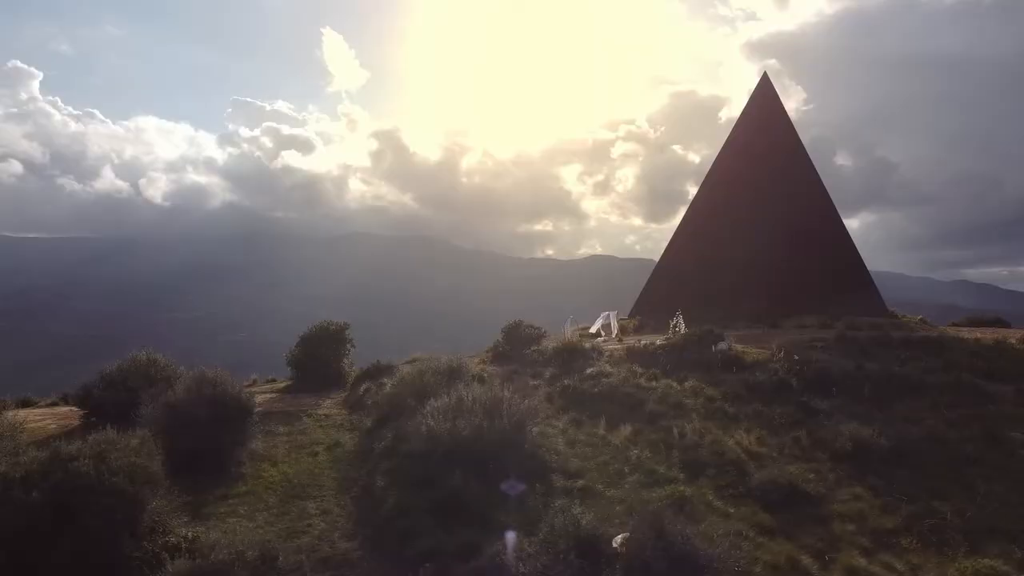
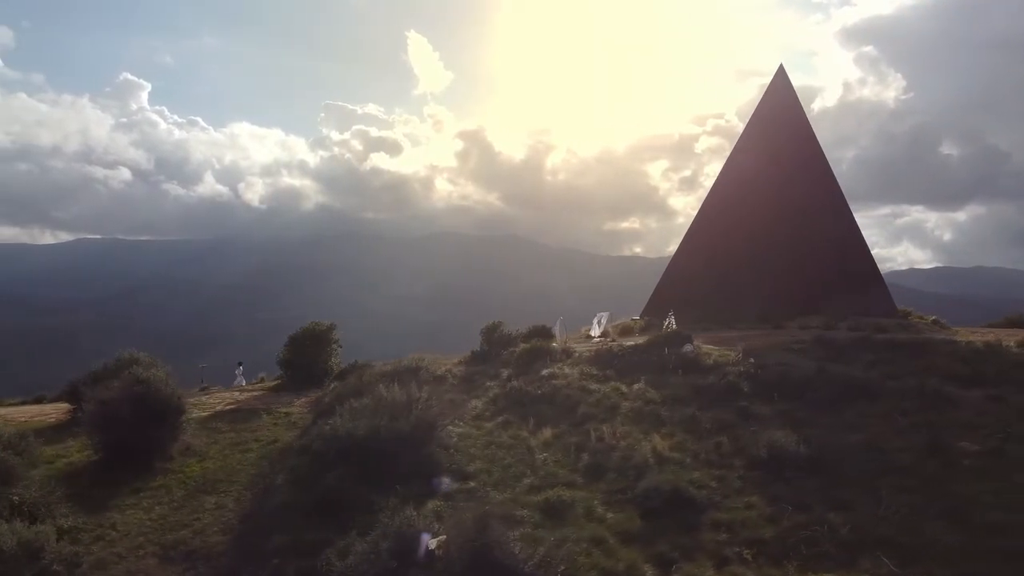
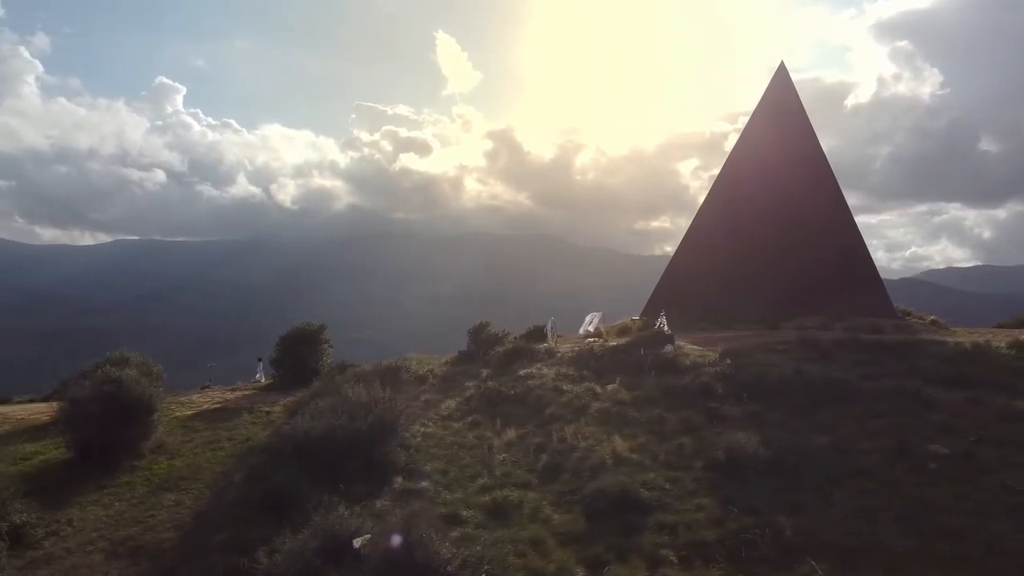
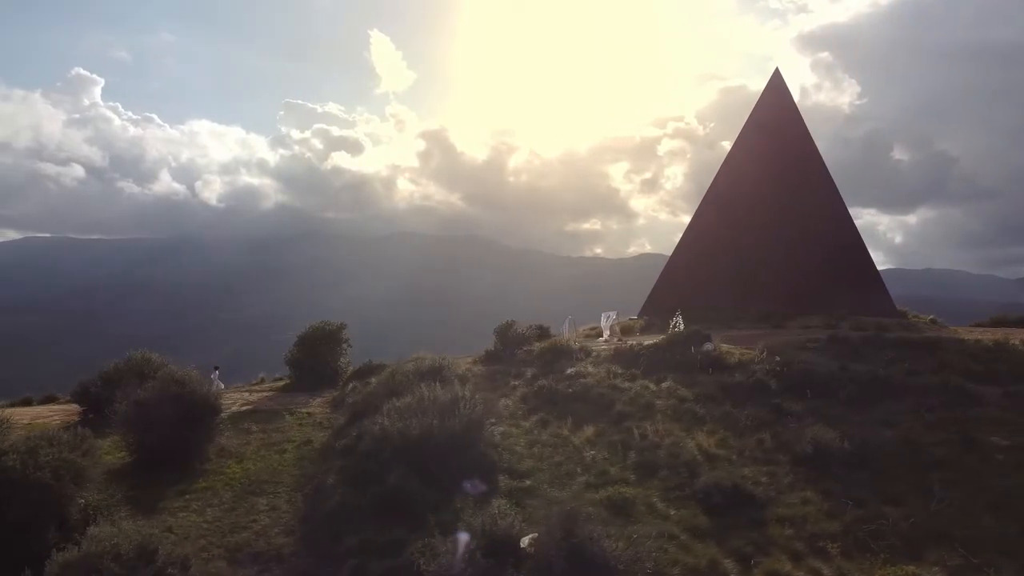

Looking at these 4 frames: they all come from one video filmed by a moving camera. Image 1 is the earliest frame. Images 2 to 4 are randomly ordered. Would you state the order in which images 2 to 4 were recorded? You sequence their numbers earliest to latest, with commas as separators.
4, 2, 3
